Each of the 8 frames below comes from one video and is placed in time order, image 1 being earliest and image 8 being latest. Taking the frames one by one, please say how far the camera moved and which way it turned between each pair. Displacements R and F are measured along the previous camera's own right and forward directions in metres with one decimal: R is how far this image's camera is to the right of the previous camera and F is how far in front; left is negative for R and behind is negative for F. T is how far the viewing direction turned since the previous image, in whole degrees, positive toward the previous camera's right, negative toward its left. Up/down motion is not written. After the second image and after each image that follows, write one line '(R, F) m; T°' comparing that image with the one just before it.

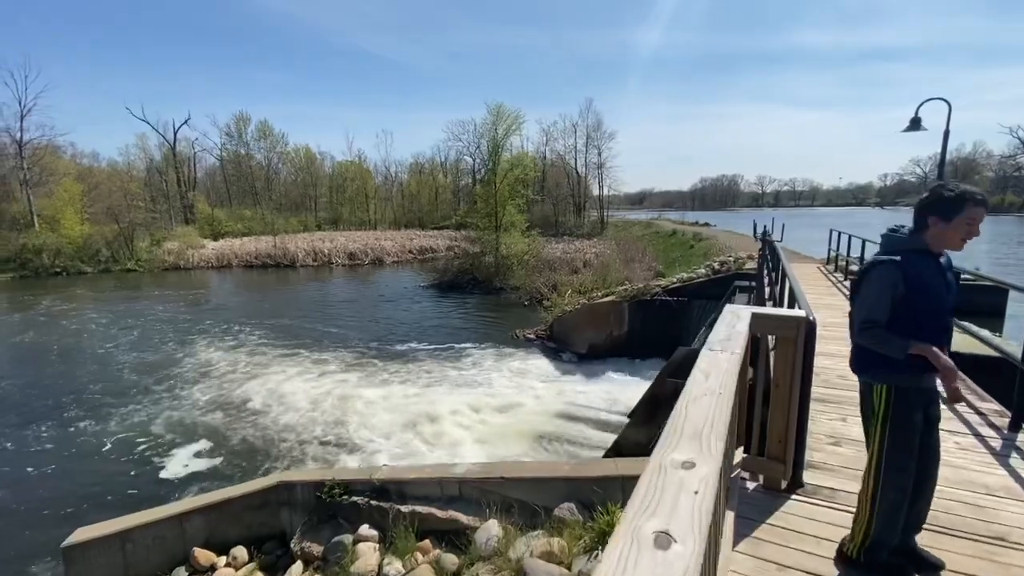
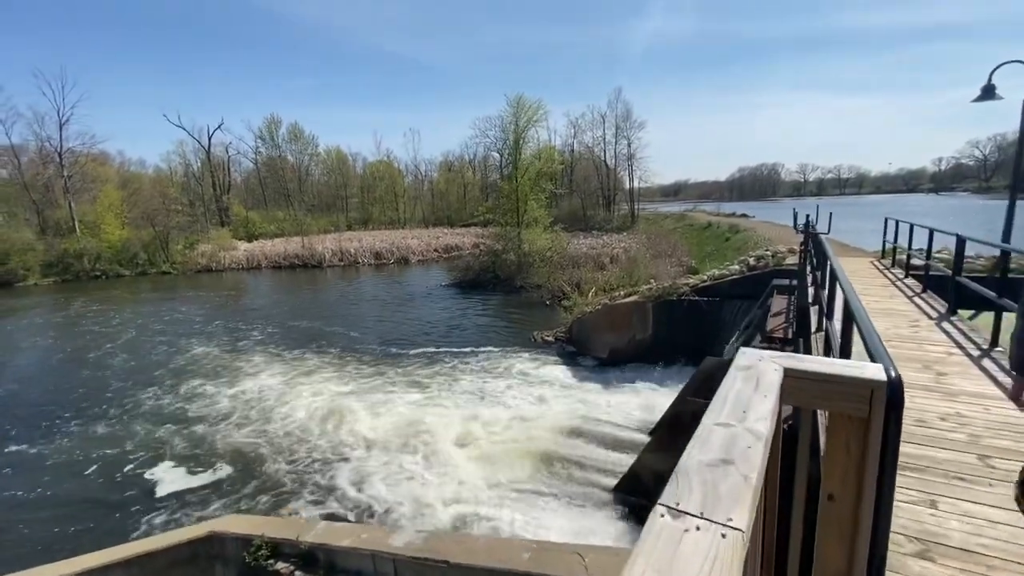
(+0.5, +0.9) m; -4°
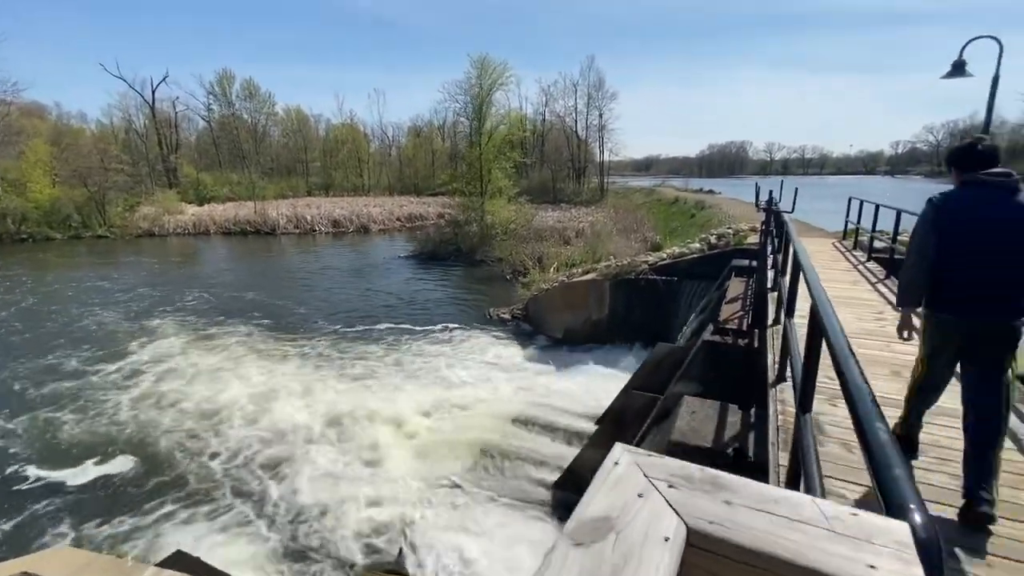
(+0.5, +0.7) m; +4°
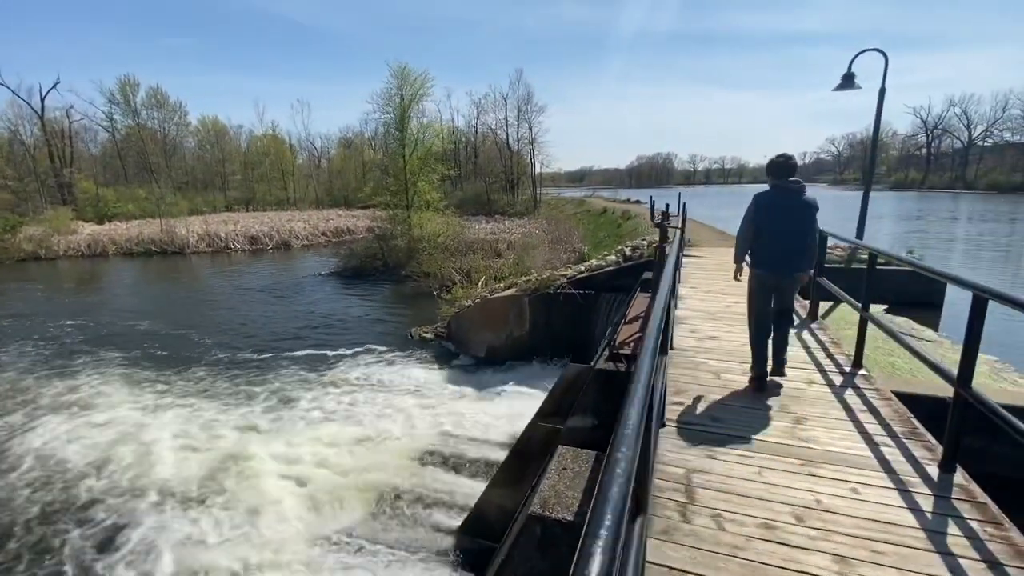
(+0.6, +0.5) m; +7°
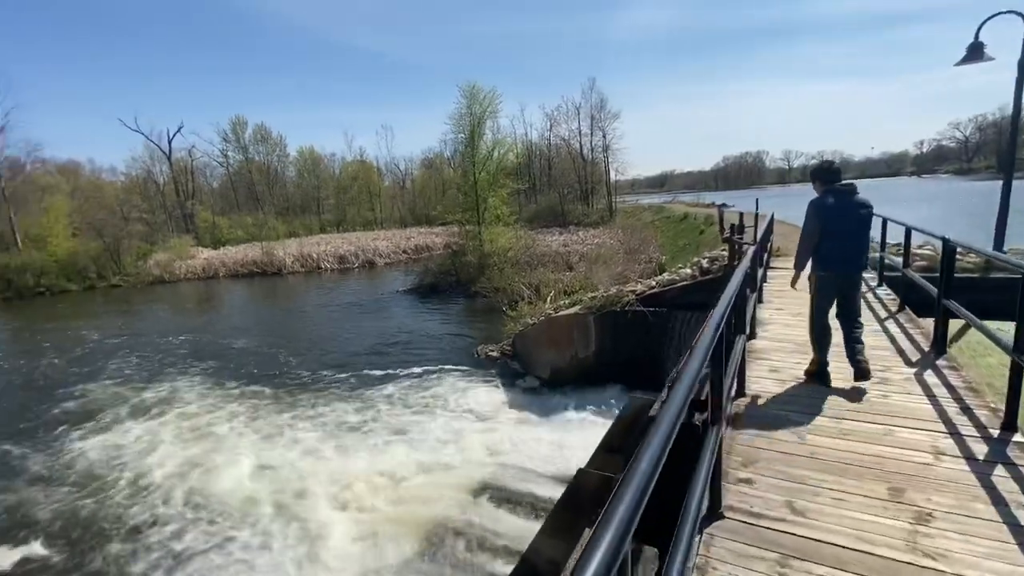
(+0.3, +0.5) m; -9°
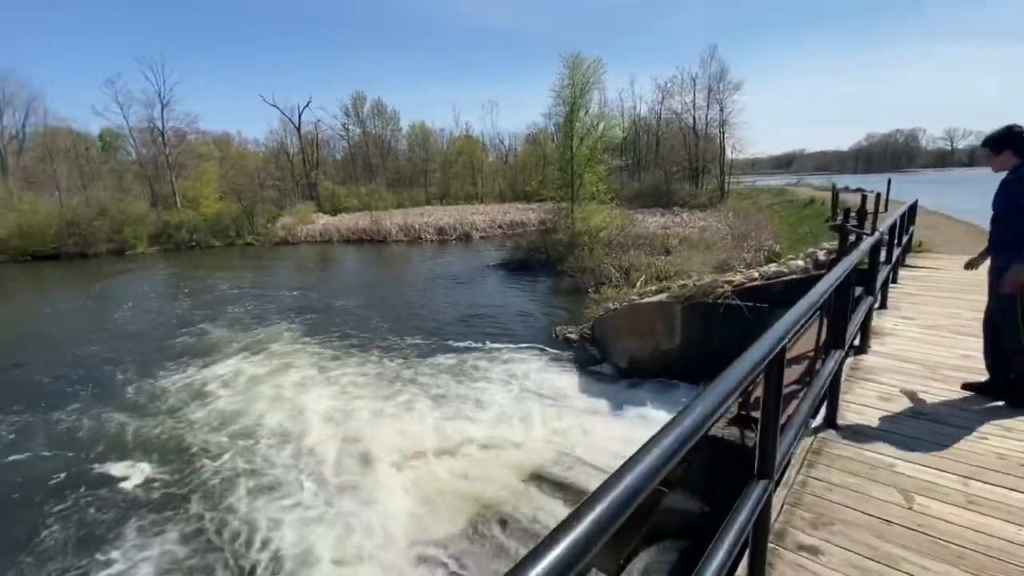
(+0.3, +0.4) m; -11°
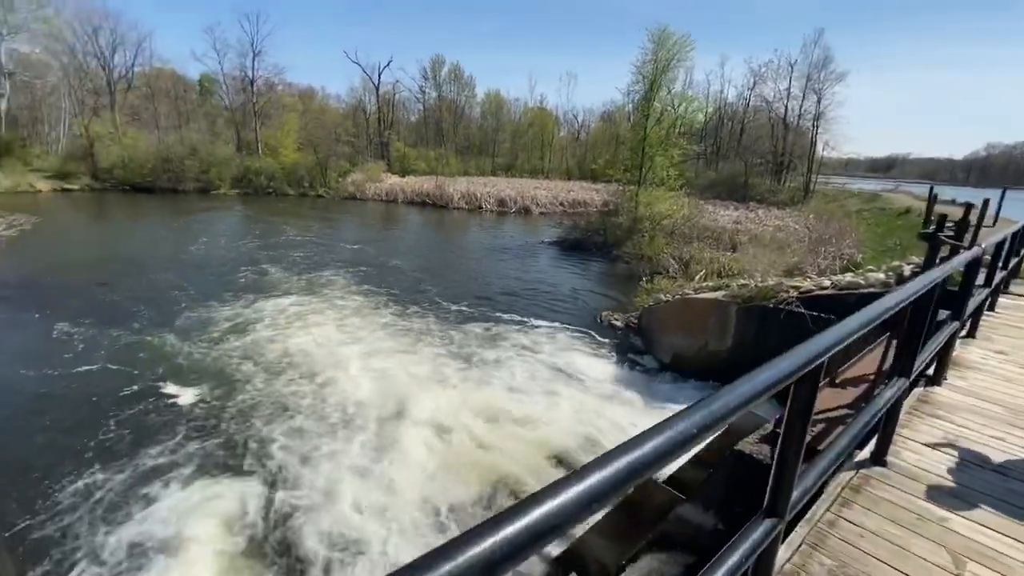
(+0.2, +0.2) m; -6°
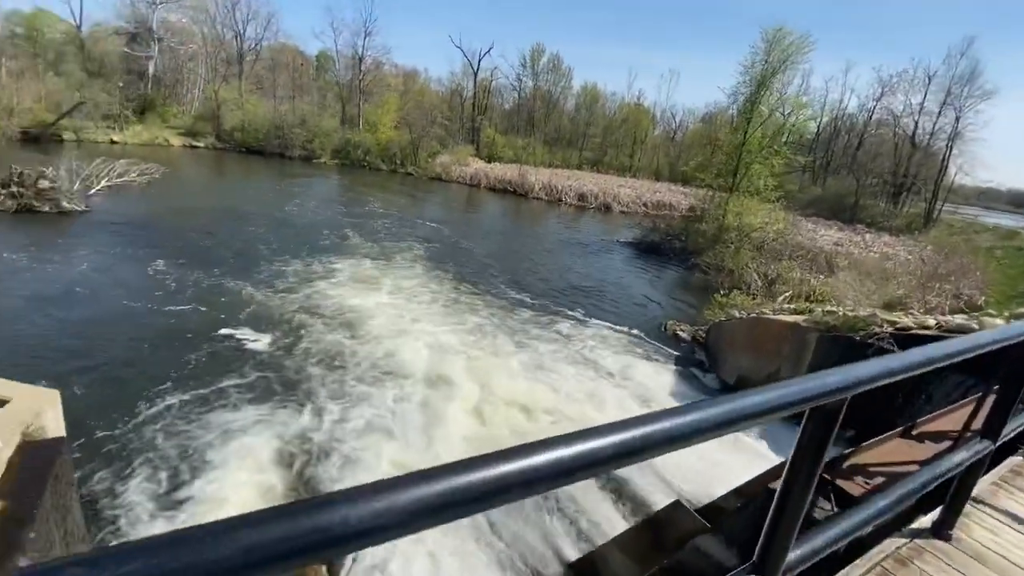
(+0.2, +0.1) m; -8°
